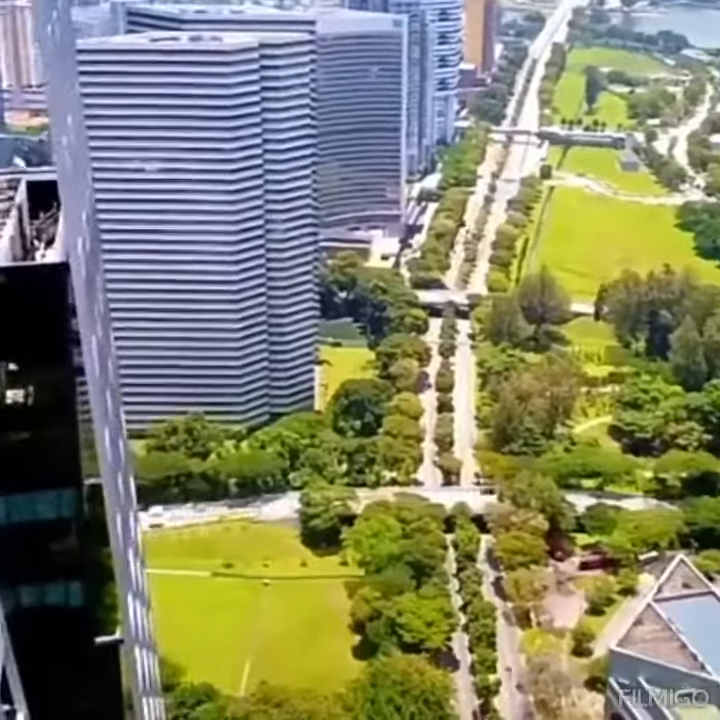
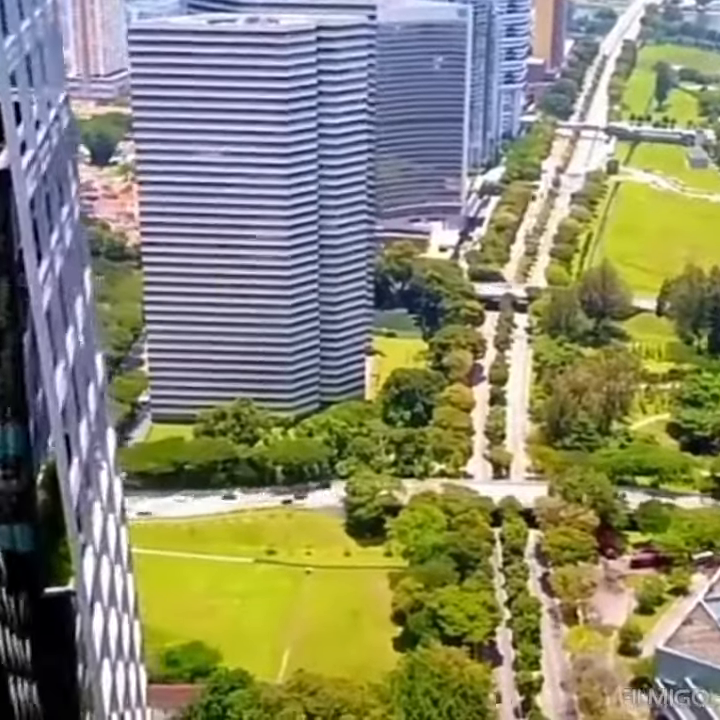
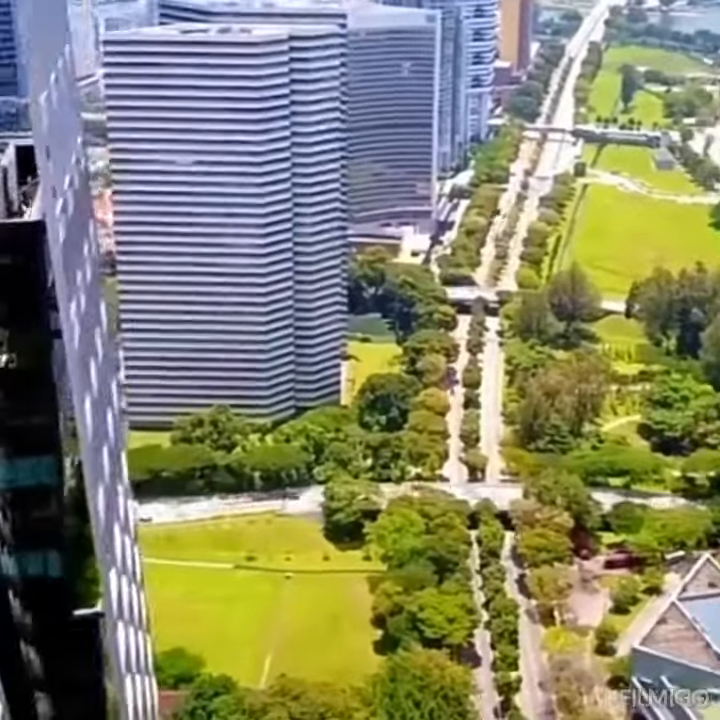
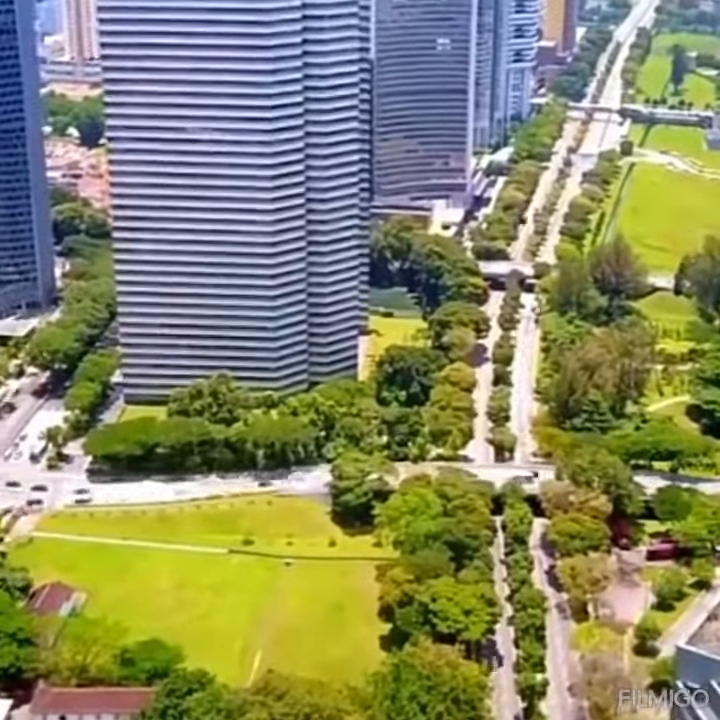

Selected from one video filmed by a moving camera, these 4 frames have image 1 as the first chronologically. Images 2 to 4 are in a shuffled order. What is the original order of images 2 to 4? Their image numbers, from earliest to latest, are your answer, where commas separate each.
3, 2, 4
